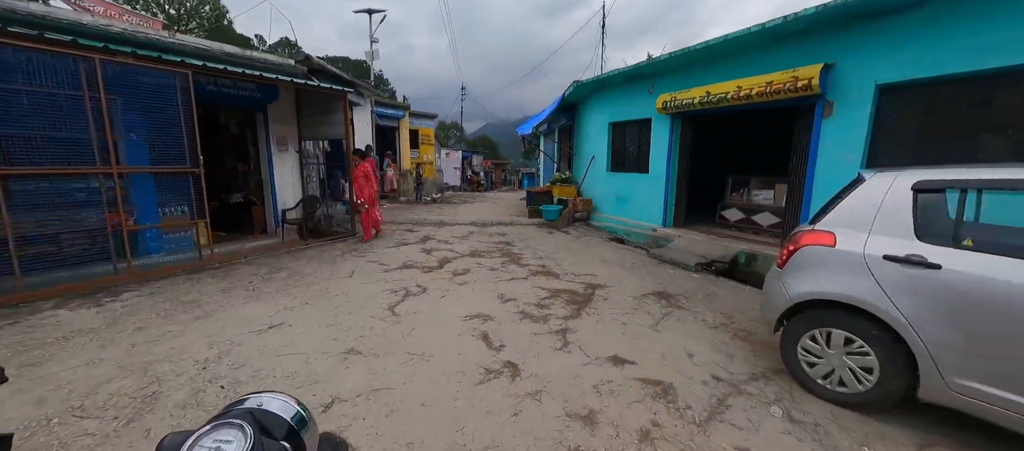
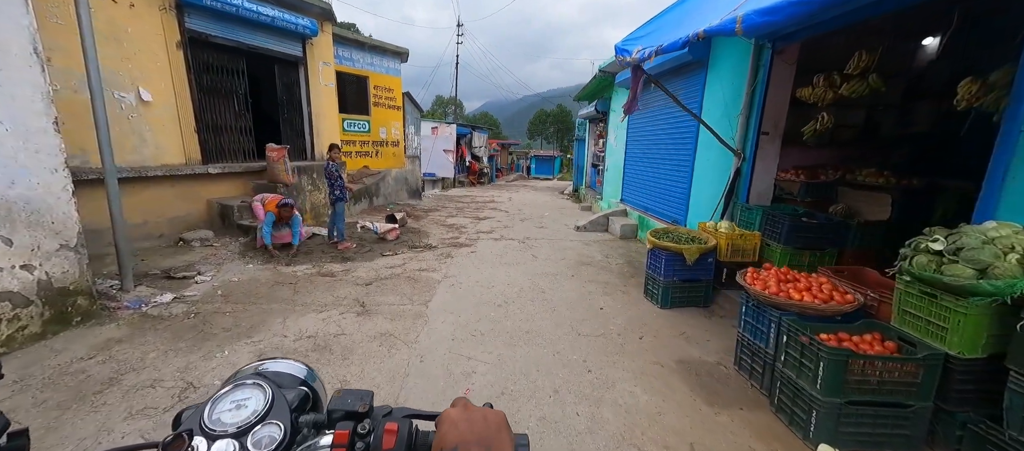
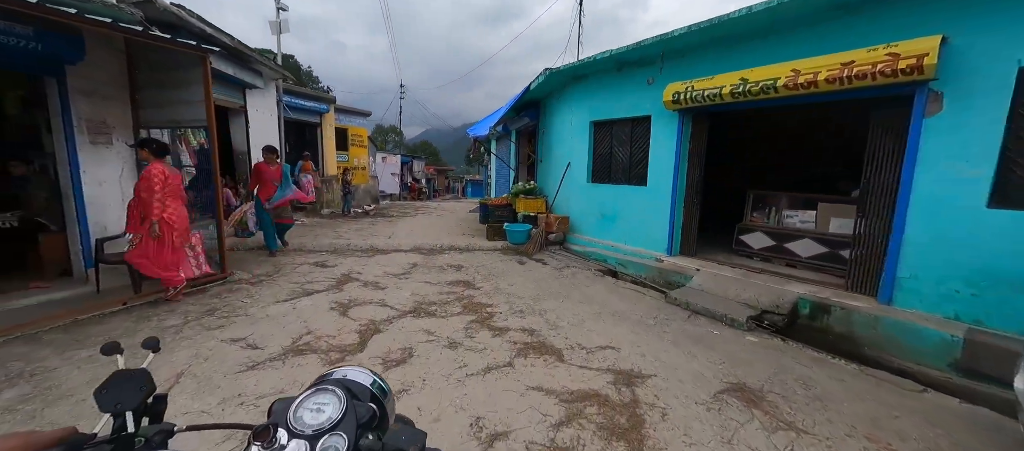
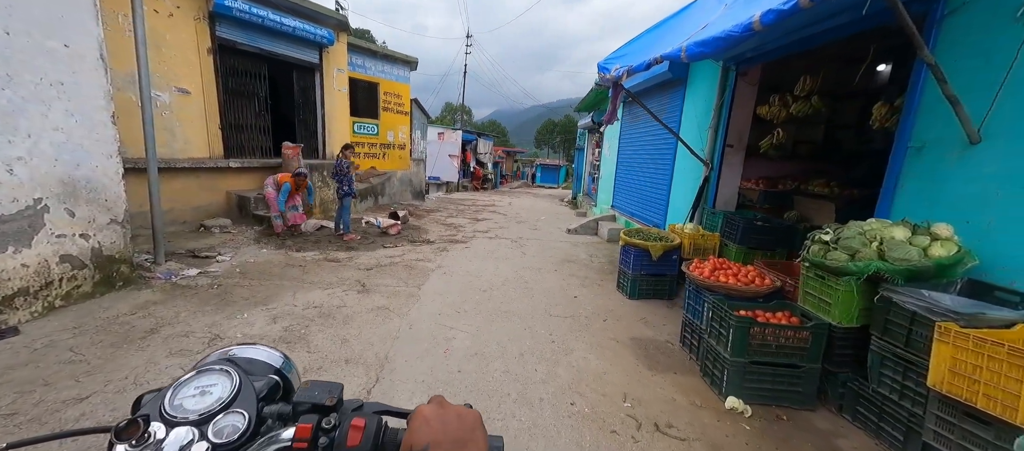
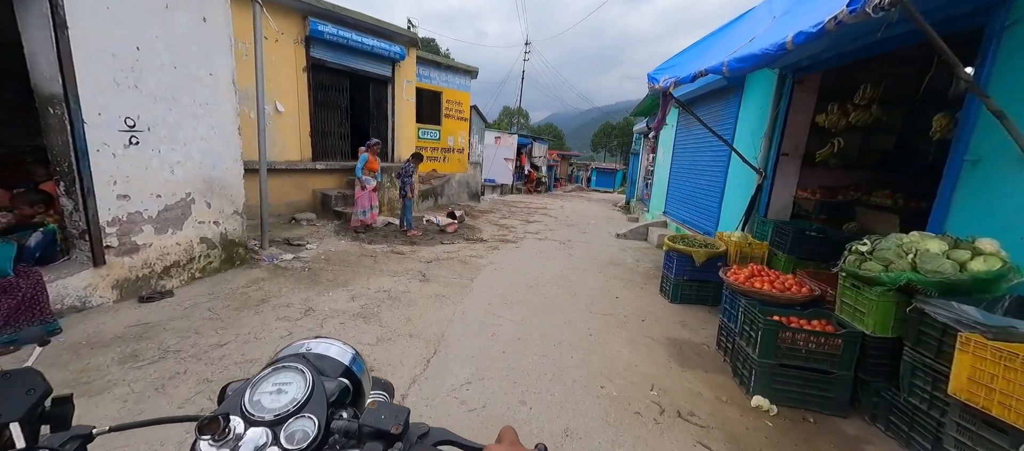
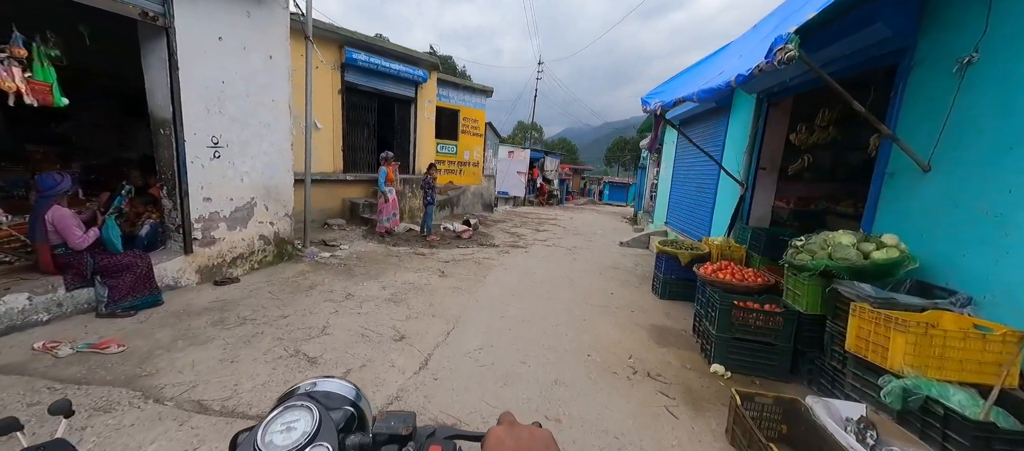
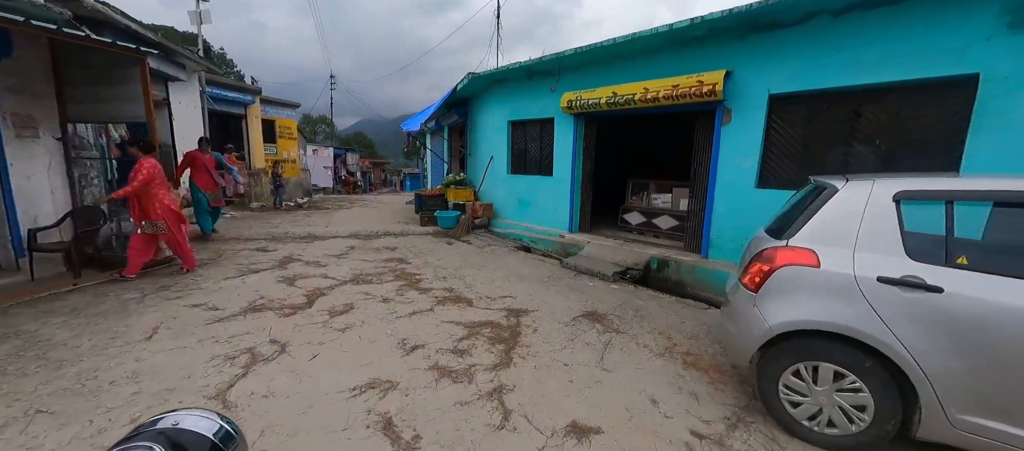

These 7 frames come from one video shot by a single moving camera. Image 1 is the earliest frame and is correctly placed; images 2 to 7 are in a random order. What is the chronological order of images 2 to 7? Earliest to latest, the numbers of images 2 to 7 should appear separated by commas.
7, 3, 6, 5, 4, 2
